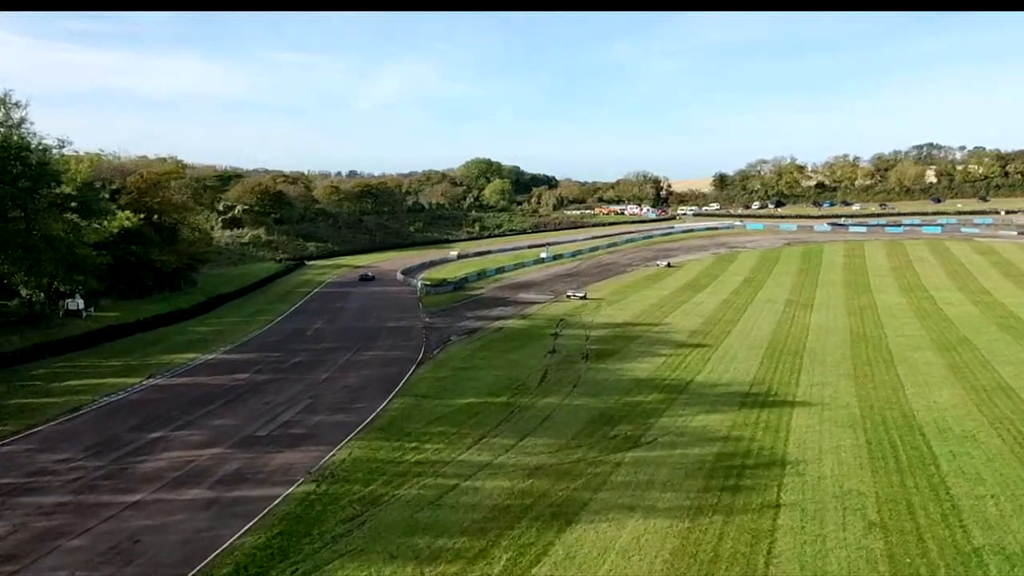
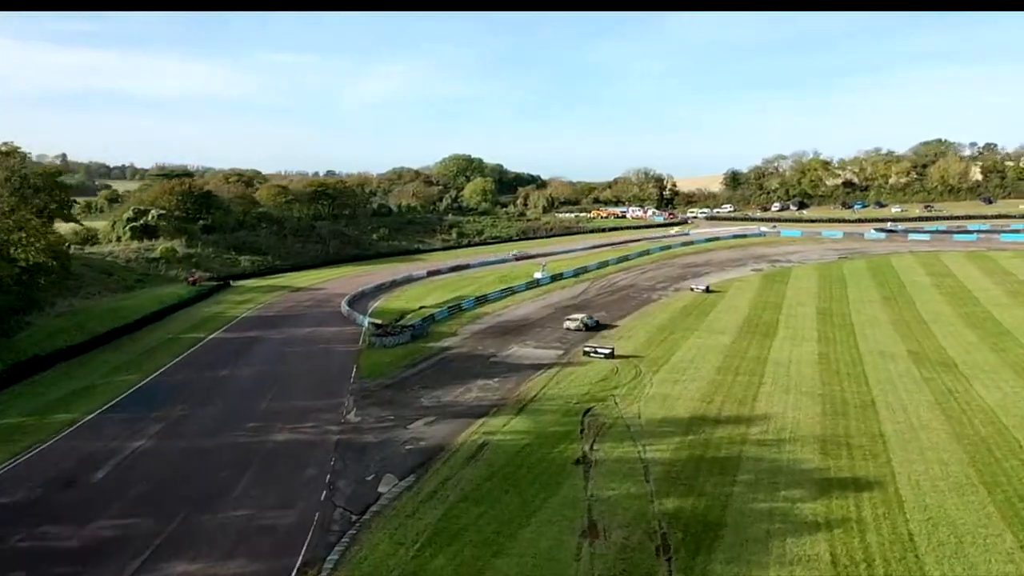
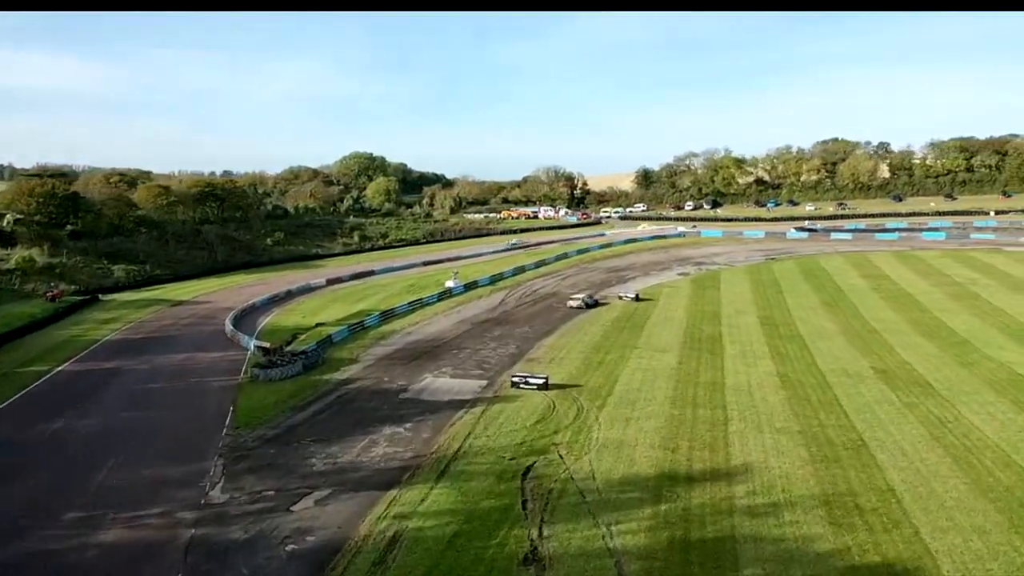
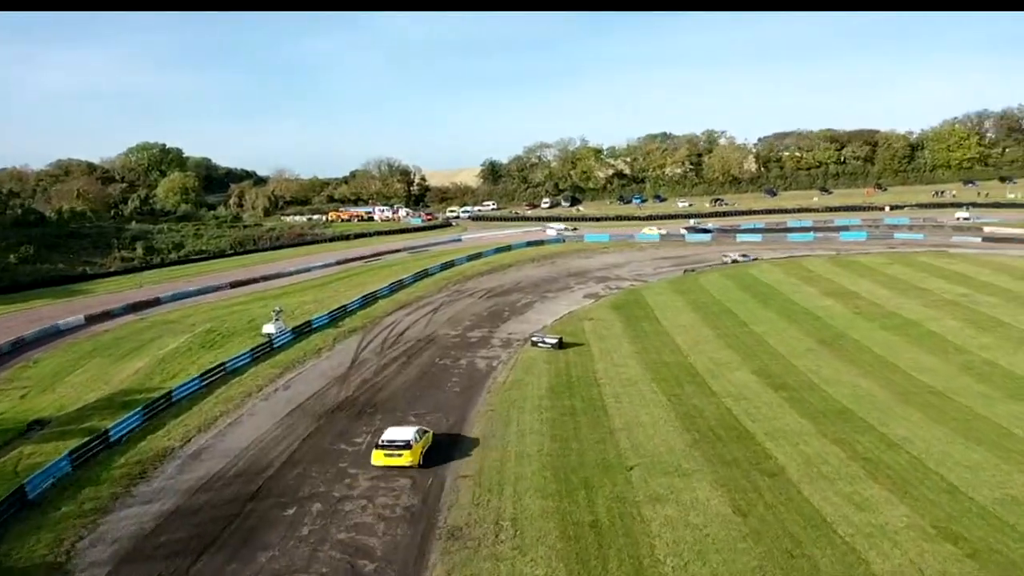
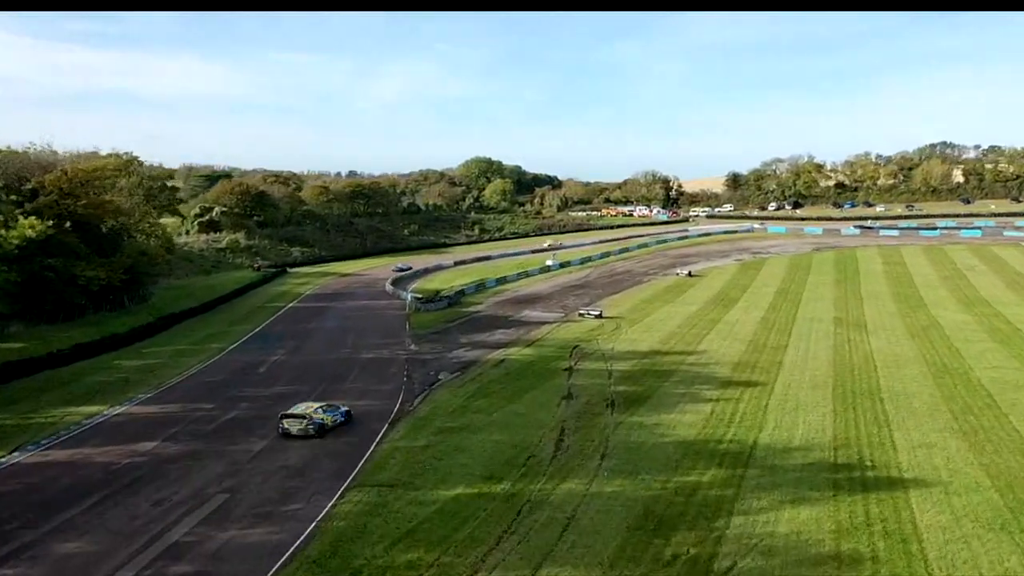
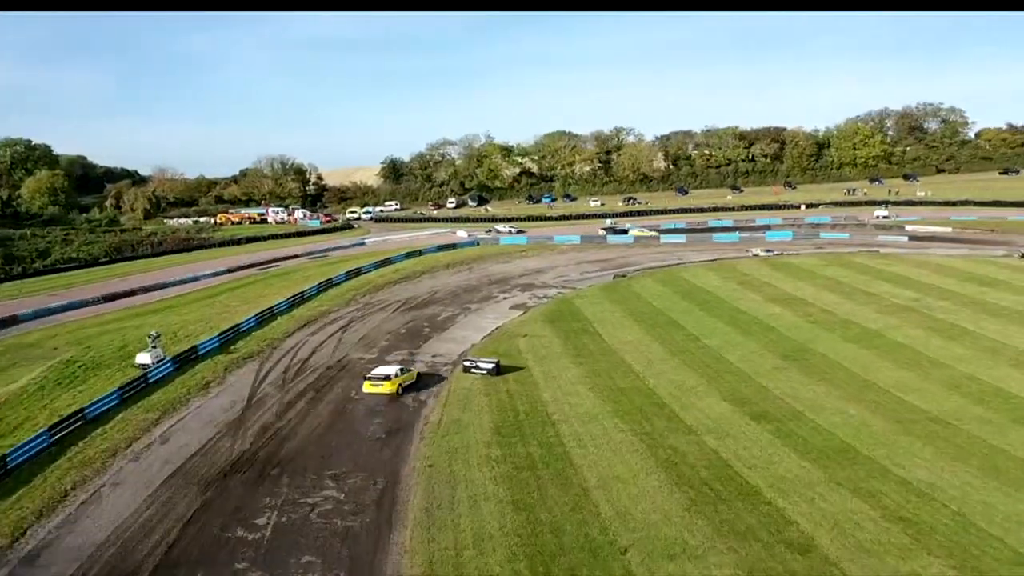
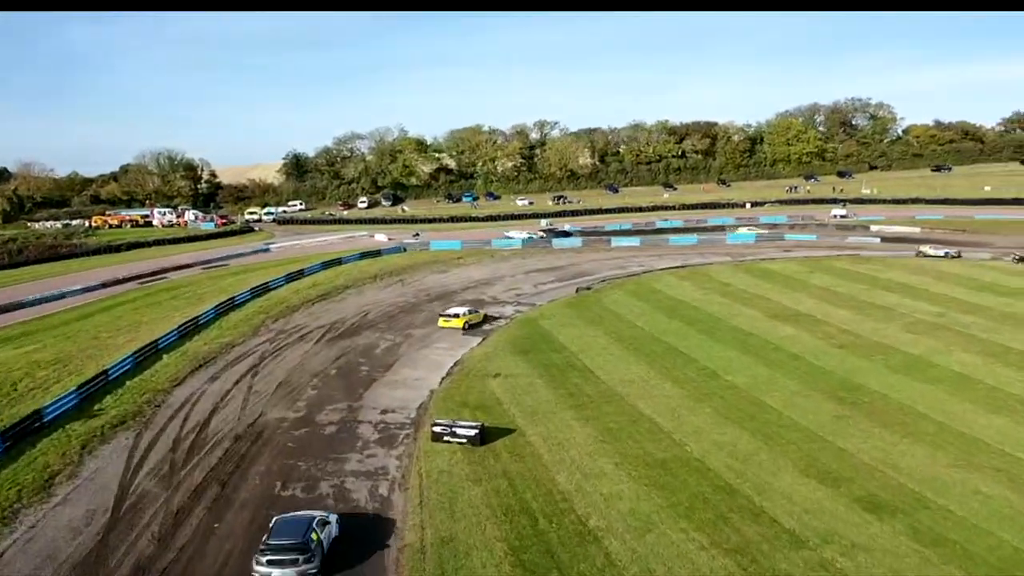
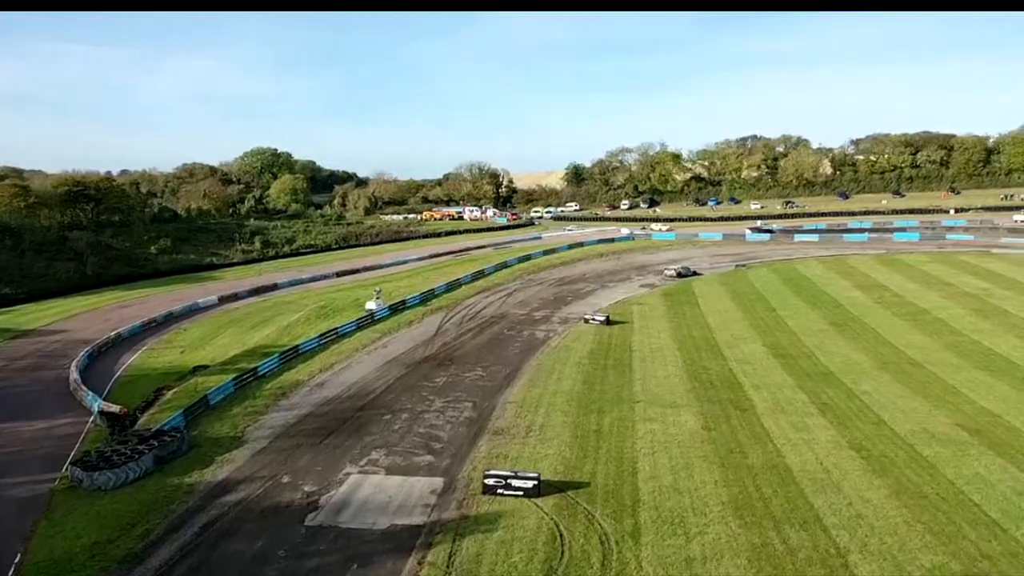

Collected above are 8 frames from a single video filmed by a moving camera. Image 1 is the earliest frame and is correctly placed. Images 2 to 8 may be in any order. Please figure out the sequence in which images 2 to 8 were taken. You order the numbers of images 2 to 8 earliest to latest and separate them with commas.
5, 2, 3, 8, 4, 6, 7
